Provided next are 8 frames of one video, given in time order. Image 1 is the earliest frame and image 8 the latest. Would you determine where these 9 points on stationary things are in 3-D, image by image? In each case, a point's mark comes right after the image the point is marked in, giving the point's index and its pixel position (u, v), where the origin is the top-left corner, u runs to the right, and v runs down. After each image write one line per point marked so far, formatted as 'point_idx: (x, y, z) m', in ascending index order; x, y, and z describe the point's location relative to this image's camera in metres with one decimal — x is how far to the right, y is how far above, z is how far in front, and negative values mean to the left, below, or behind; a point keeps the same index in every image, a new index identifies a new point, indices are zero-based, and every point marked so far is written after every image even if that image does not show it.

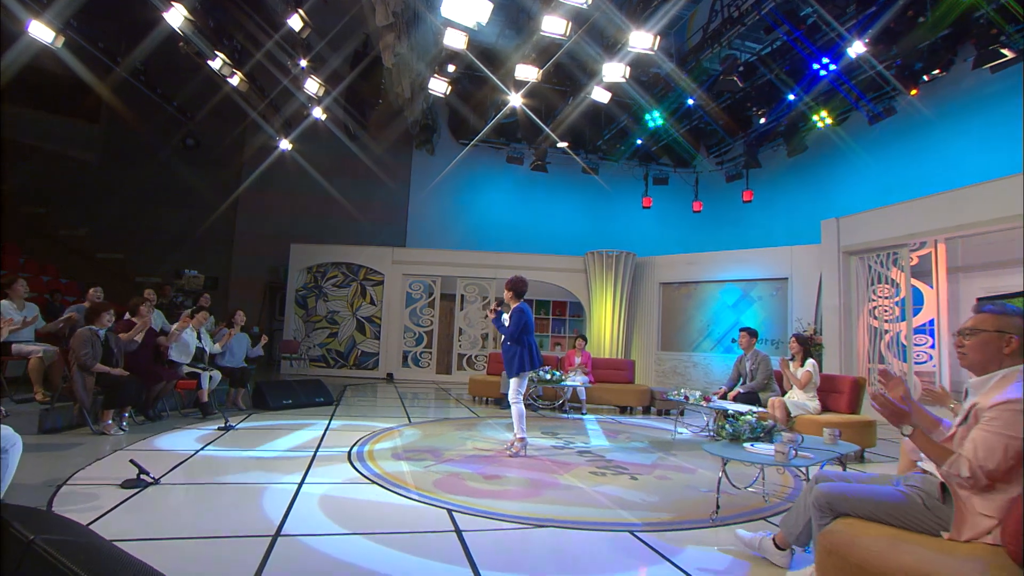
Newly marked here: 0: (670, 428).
0: (+1.7, -1.5, +7.1) m
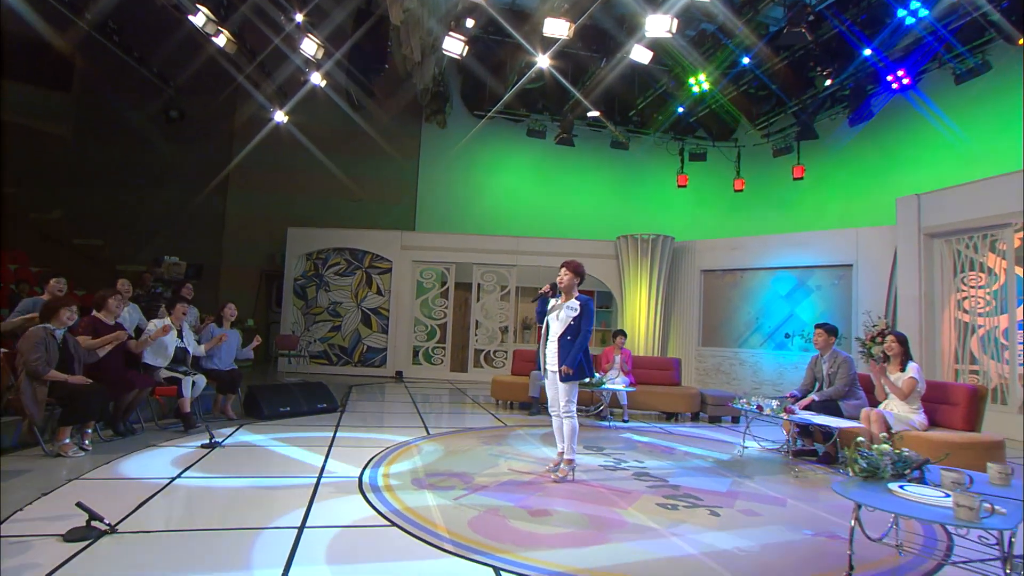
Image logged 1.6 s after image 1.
0: (+2.0, -1.4, +6.1) m
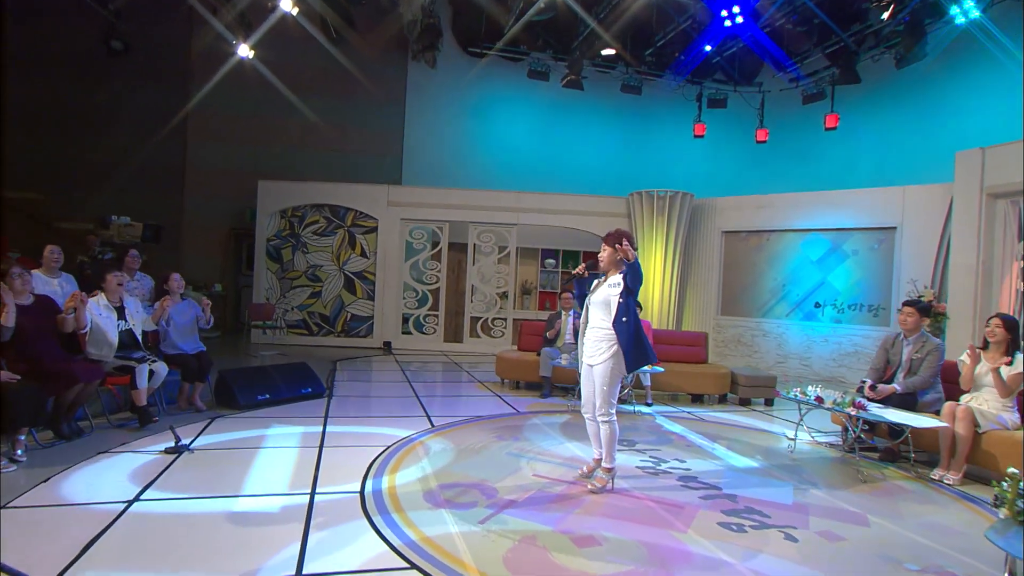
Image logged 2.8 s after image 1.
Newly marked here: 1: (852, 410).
0: (+2.2, -1.2, +5.4) m
1: (+2.3, -0.8, +4.5) m
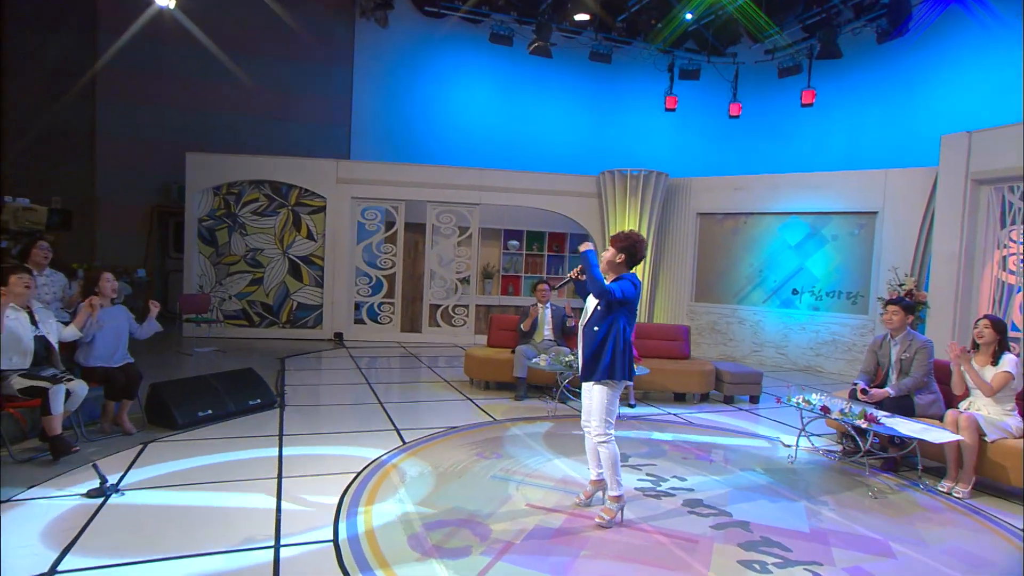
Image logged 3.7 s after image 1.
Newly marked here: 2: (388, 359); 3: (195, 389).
0: (+2.0, -1.2, +5.1) m
1: (+2.3, -0.9, +4.2) m
2: (-1.4, -0.8, +7.4) m
3: (-2.5, -0.8, +5.1) m
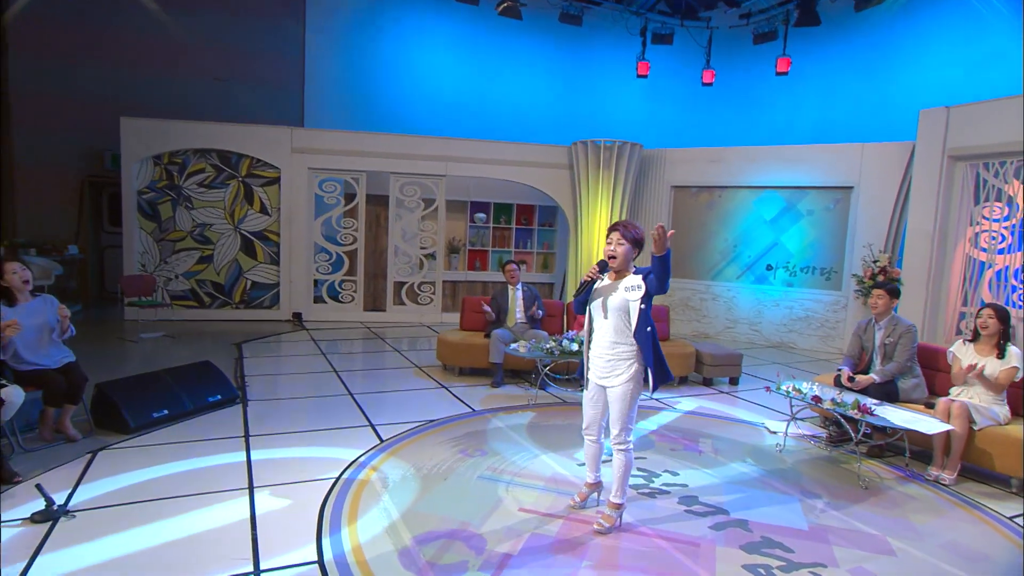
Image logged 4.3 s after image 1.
0: (+1.9, -1.0, +5.1) m
1: (+2.2, -0.8, +4.1) m
2: (-1.7, -0.6, +7.0) m
3: (-2.6, -0.7, +4.7) m
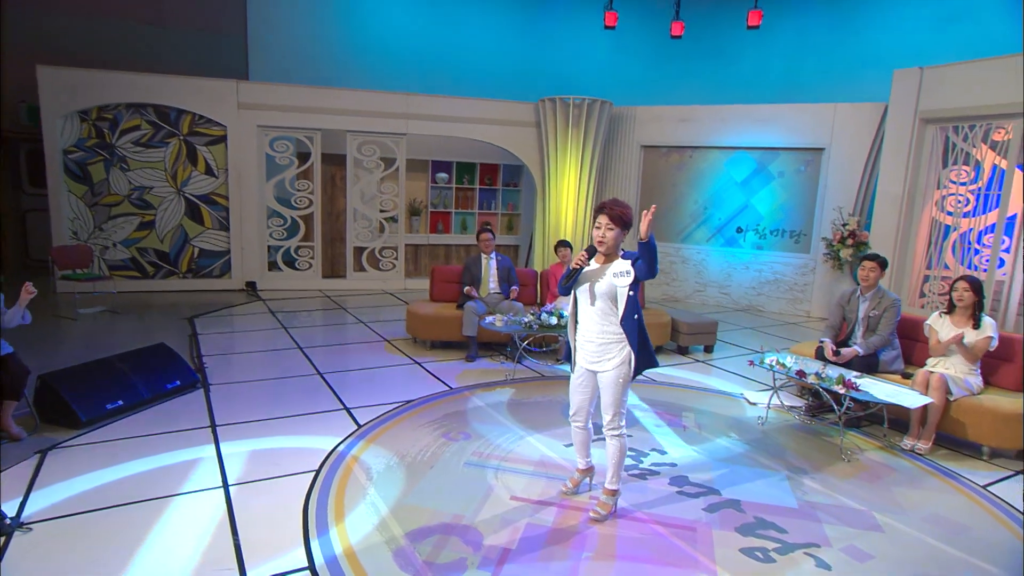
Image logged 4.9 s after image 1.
0: (+1.7, -0.8, +5.0) m
1: (+2.1, -0.6, +4.2) m
2: (-2.0, -0.2, +6.7) m
3: (-2.7, -0.6, +4.3) m
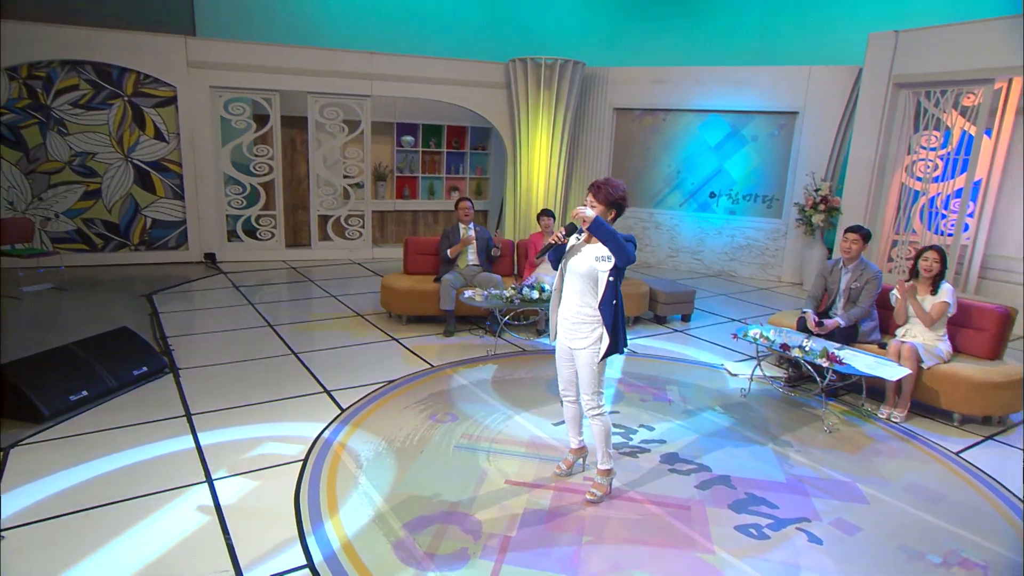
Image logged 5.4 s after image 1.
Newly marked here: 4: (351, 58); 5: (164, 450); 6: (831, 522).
0: (+1.5, -0.6, +5.1) m
1: (+2.0, -0.5, +4.2) m
2: (-2.3, 0.0, +6.4) m
3: (-2.8, -0.5, +4.0) m
4: (-1.7, +2.4, +6.8) m
5: (-2.0, -0.9, +3.6) m
6: (+1.7, -1.2, +3.4) m
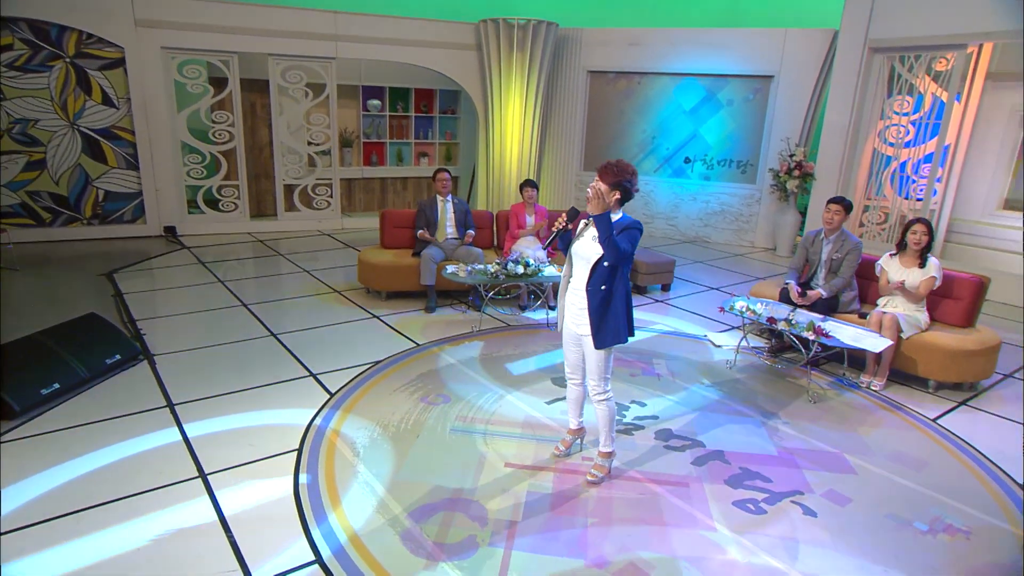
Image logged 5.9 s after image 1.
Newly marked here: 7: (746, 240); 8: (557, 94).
0: (+1.4, -0.4, +5.1) m
1: (+1.9, -0.3, +4.3) m
2: (-2.5, +0.3, +6.1) m
3: (-2.8, -0.4, +3.7) m
4: (-2.0, +2.7, +6.4) m
5: (-2.0, -0.8, +3.4) m
6: (+1.7, -1.1, +3.5) m
7: (+2.6, +0.6, +7.5) m
8: (+0.5, +2.2, +7.2) m
